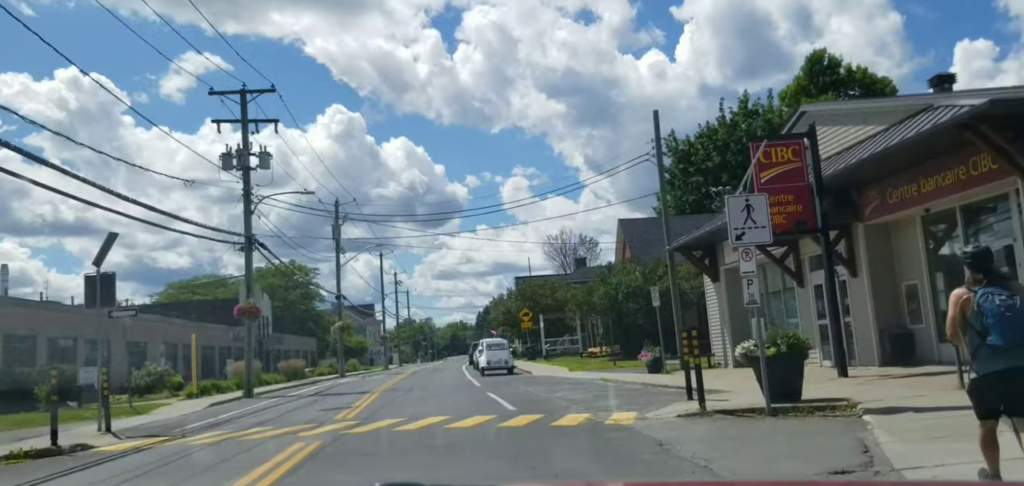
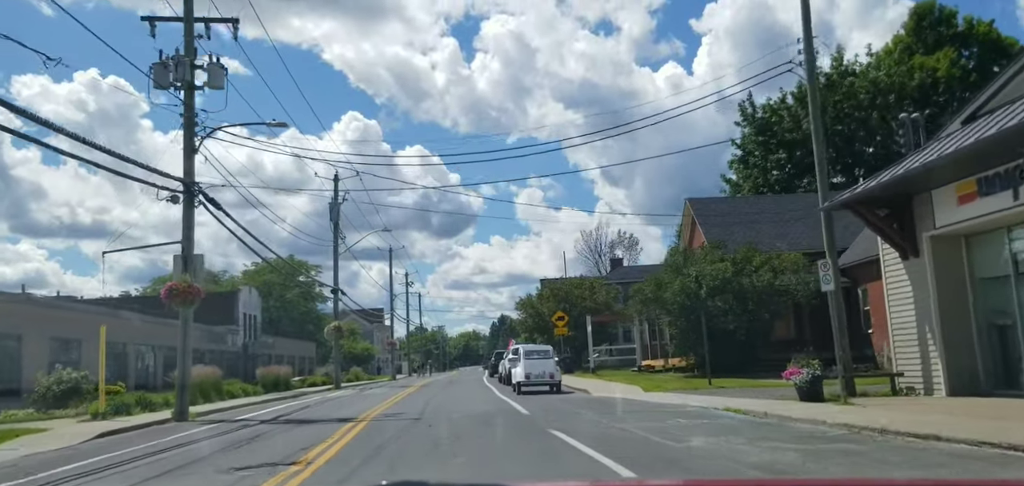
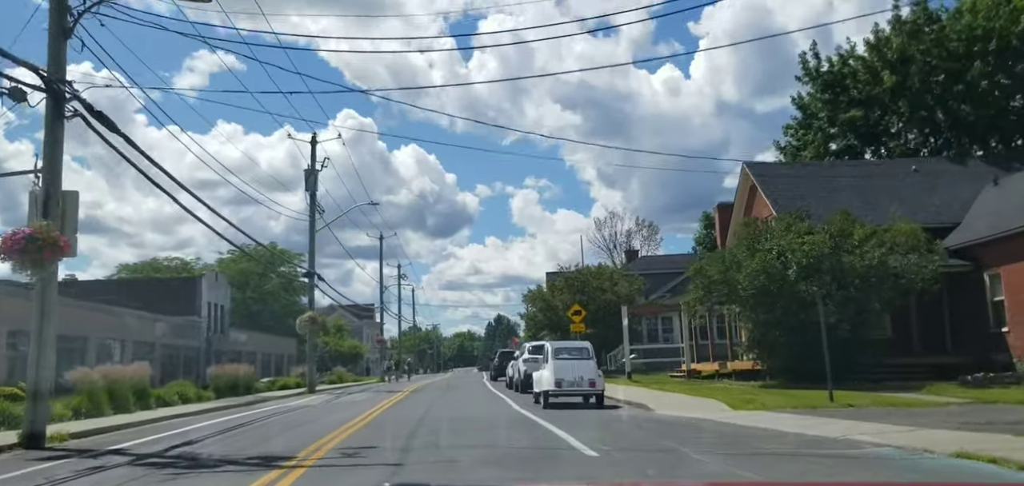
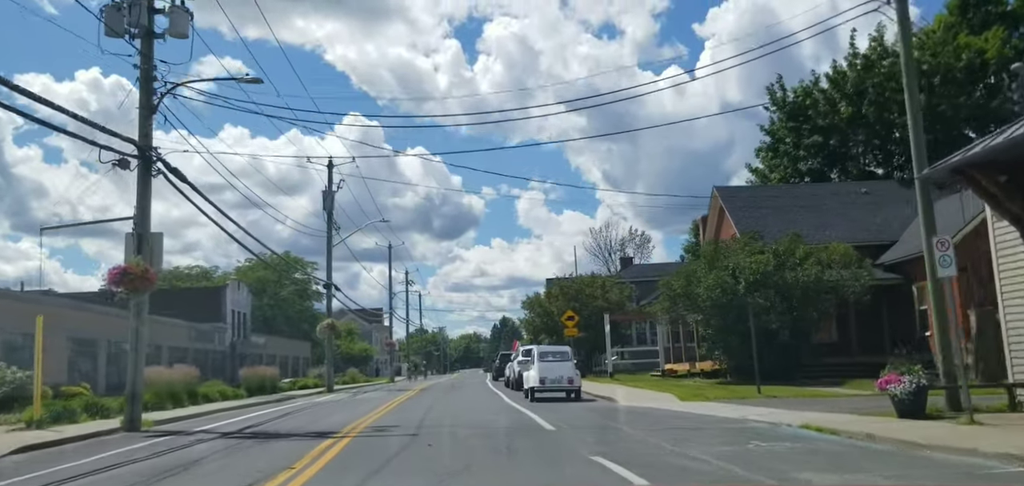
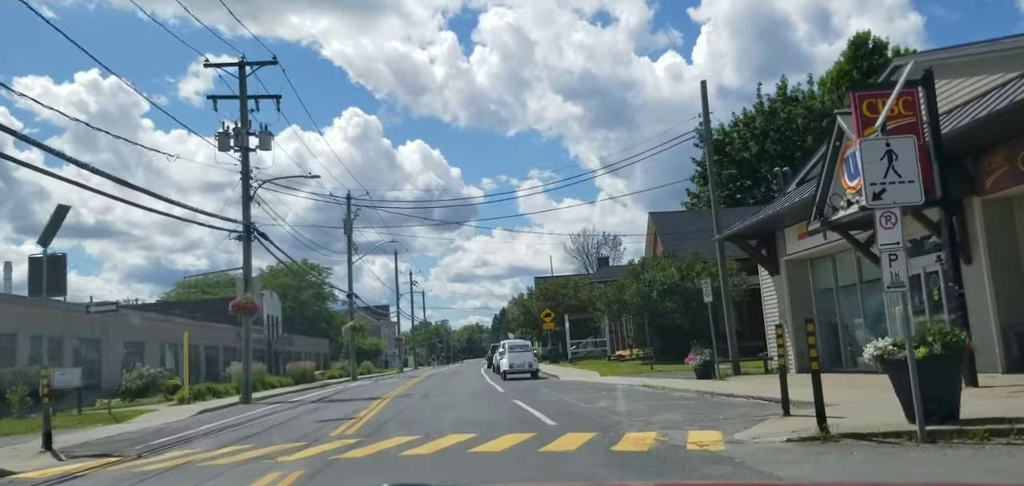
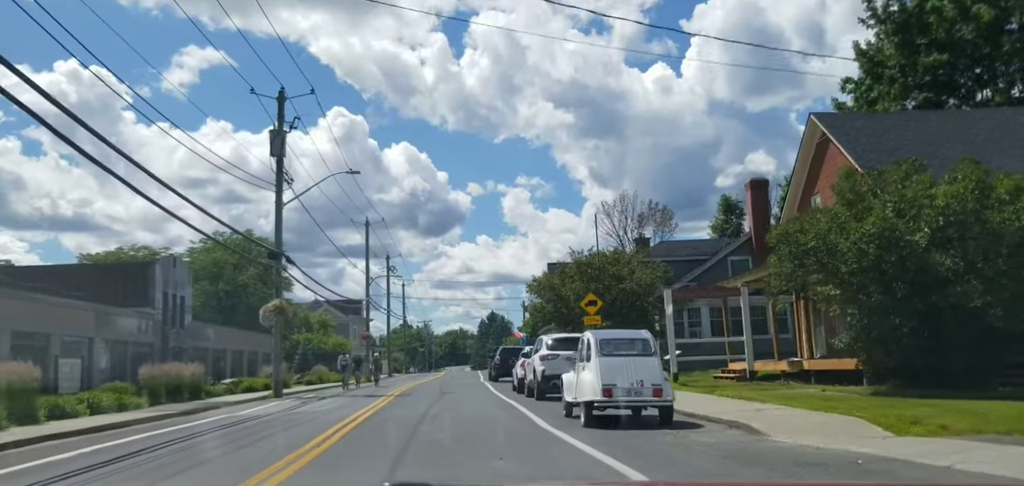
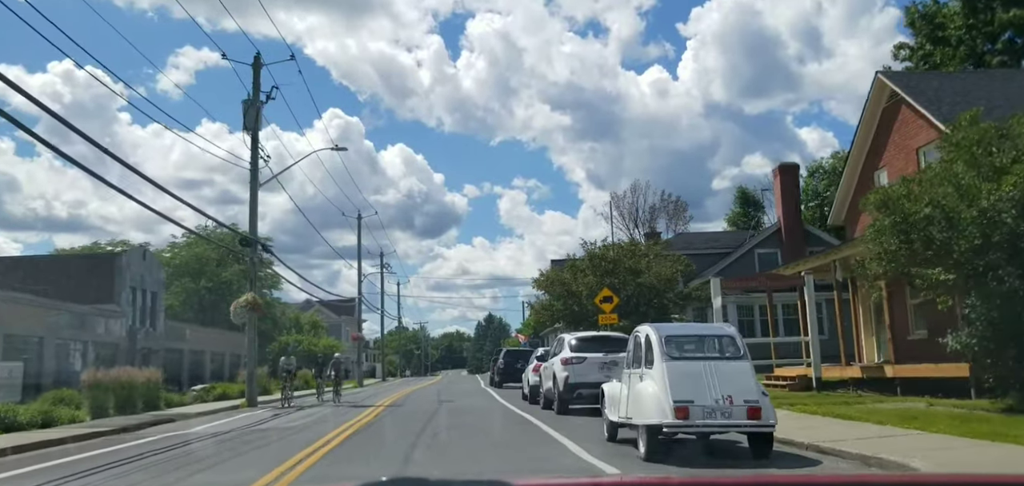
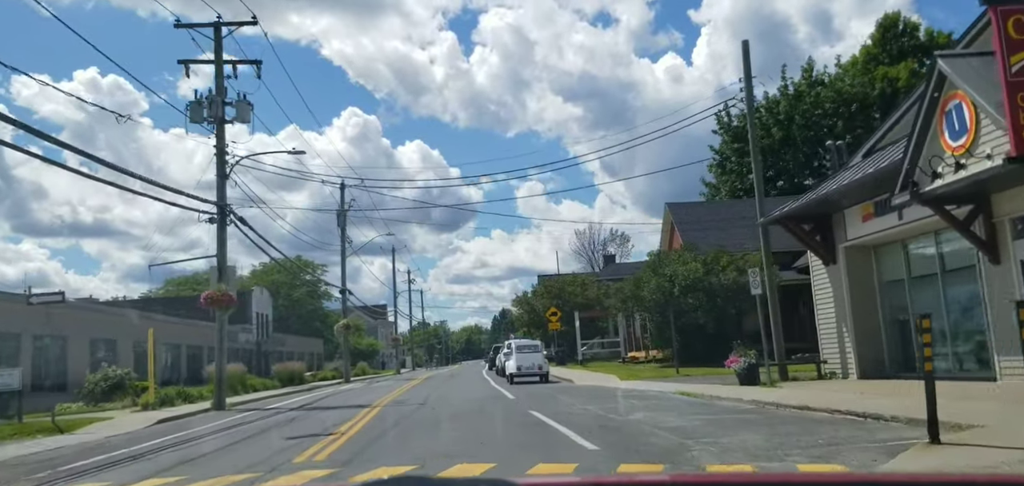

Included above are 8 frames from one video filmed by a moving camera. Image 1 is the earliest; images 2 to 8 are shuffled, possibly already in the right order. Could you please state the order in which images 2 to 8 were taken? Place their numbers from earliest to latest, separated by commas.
5, 8, 2, 4, 3, 6, 7
